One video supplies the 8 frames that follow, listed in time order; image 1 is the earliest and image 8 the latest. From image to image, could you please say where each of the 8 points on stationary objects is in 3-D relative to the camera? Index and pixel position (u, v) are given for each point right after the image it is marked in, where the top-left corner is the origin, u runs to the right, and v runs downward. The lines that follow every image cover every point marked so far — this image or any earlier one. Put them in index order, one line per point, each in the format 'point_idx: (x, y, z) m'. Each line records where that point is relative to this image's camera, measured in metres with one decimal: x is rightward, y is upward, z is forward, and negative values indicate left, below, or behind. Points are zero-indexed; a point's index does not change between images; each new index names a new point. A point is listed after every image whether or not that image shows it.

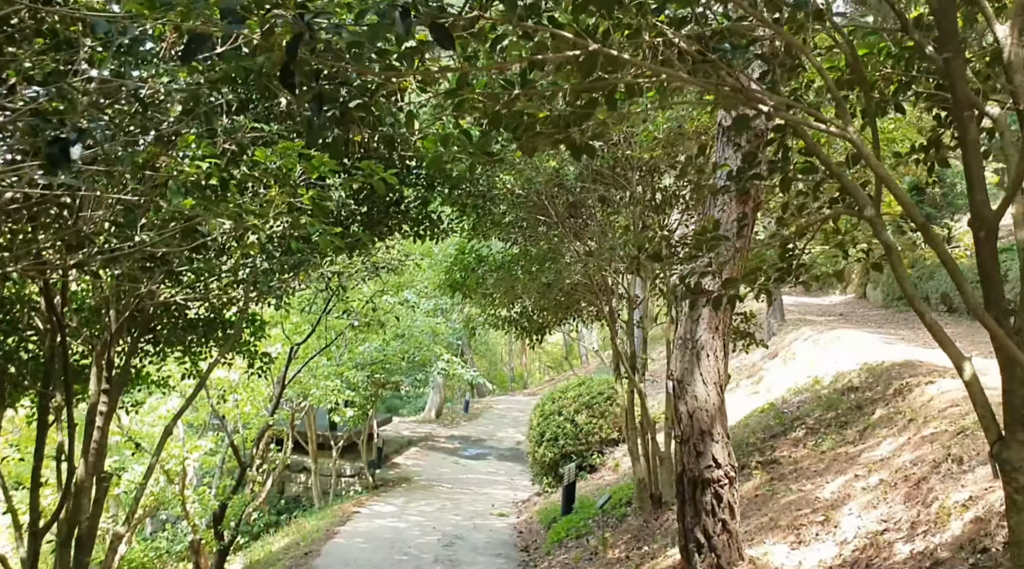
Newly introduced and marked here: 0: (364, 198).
0: (-1.2, +0.8, +6.7) m
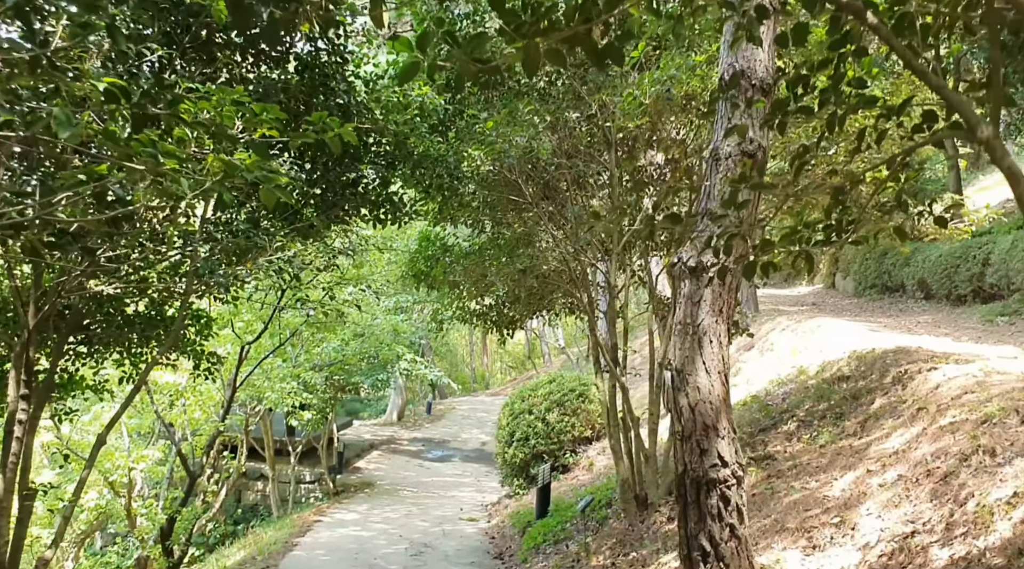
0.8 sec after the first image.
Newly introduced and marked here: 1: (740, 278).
0: (-1.4, +0.9, +6.1) m
1: (+1.2, 0.0, +4.4) m
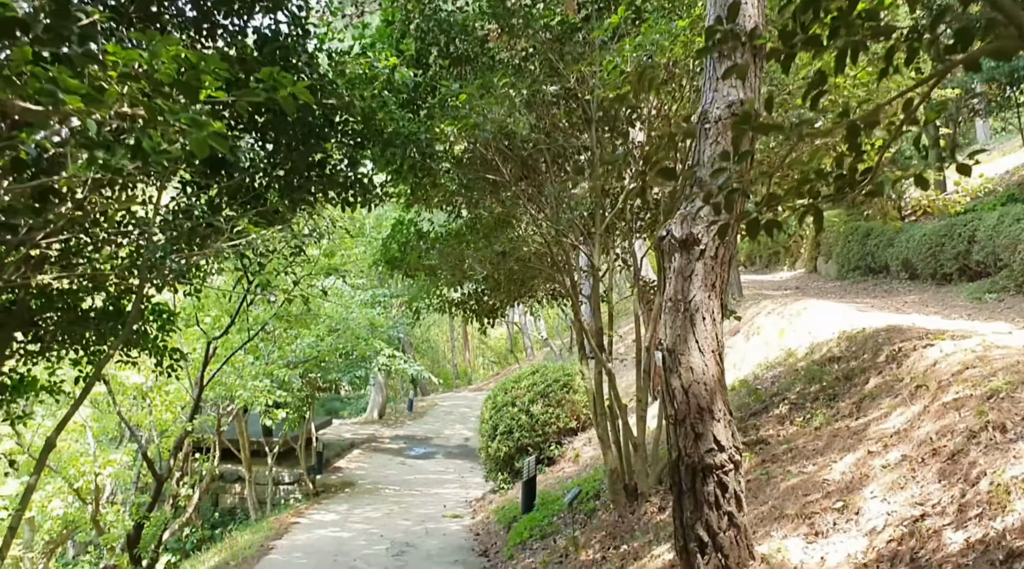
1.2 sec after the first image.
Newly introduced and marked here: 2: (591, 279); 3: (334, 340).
0: (-1.6, +0.9, +5.7) m
1: (+1.1, +0.2, +4.2) m
2: (+0.6, 0.0, +6.8) m
3: (-2.4, -0.7, +11.3) m
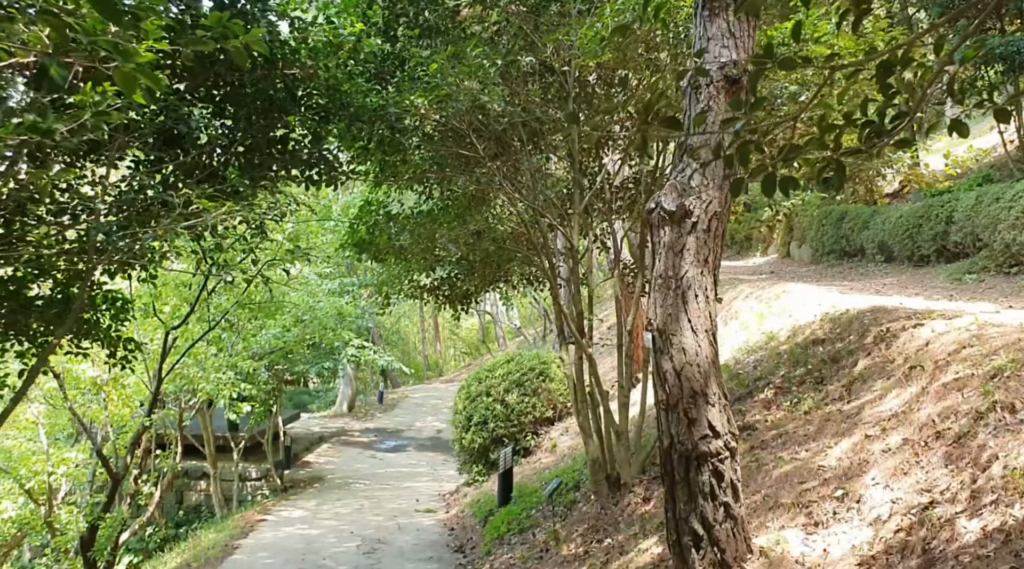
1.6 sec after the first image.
0: (-1.8, +1.0, +5.3) m
1: (+1.0, +0.3, +3.9) m
2: (+0.4, +0.2, +6.5) m
3: (-2.7, -0.6, +10.9) m
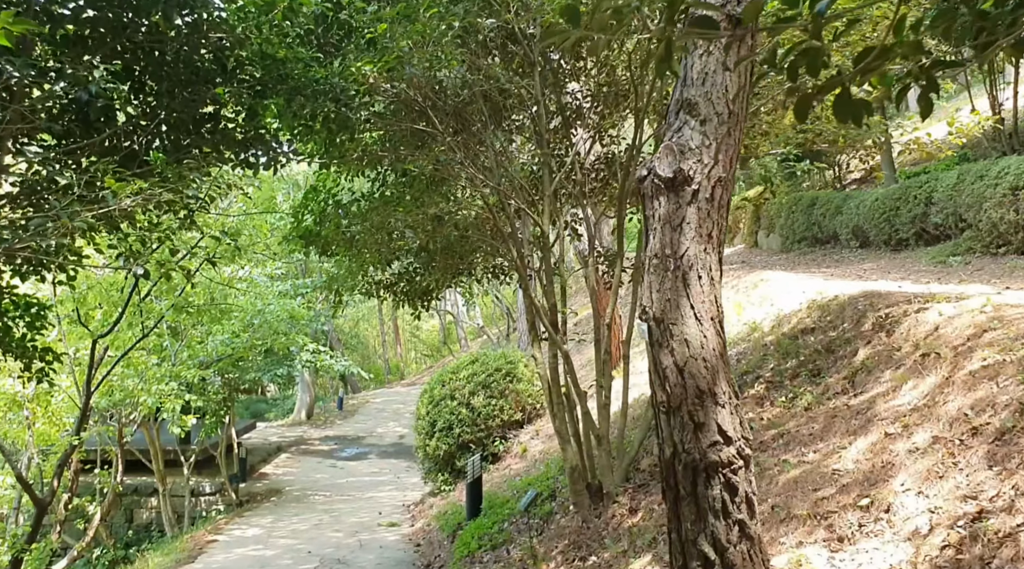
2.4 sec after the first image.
0: (-2.0, +1.0, +4.6) m
1: (+0.9, +0.4, +3.3) m
2: (+0.2, +0.3, +5.9) m
3: (-3.2, -0.6, +10.1) m
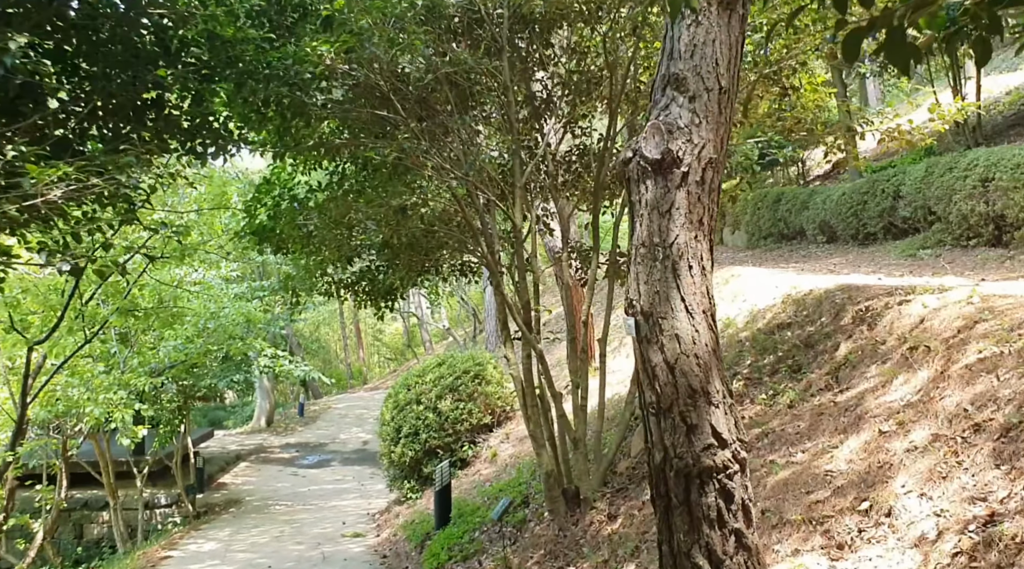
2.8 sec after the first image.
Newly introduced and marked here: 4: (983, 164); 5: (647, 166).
0: (-2.1, +1.0, +4.3) m
1: (+0.8, +0.4, +3.1) m
2: (0.0, +0.3, +5.7) m
3: (-3.5, -0.6, +9.7) m
4: (+4.6, +1.2, +8.2) m
5: (+0.5, +0.4, +3.0) m
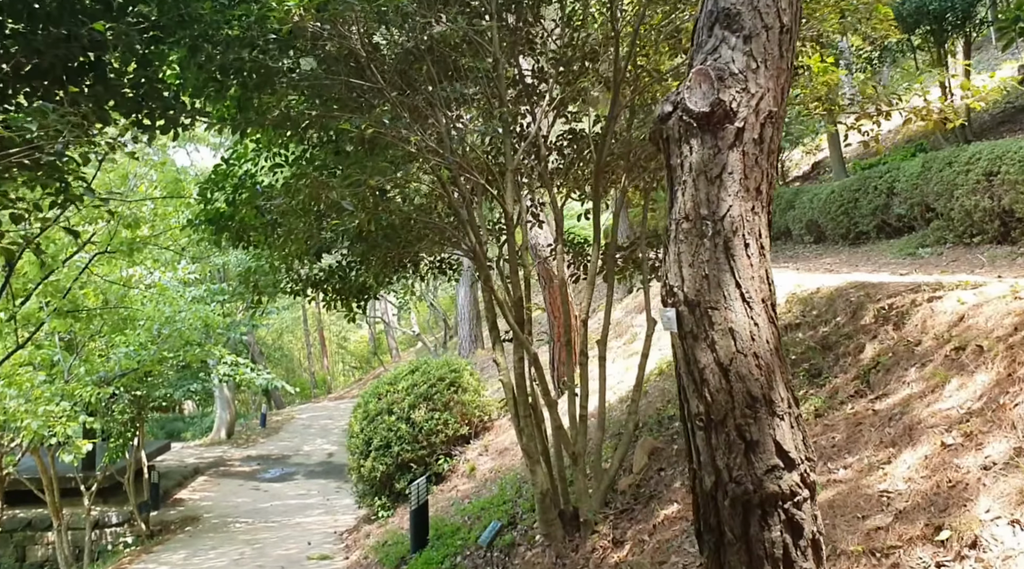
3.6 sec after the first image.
0: (-2.2, +1.1, +3.6) m
1: (+0.8, +0.5, +2.5) m
2: (-0.1, +0.3, +5.1) m
3: (-3.8, -0.7, +8.9) m
4: (+4.4, +1.2, +7.8) m
5: (+0.5, +0.5, +2.4) m
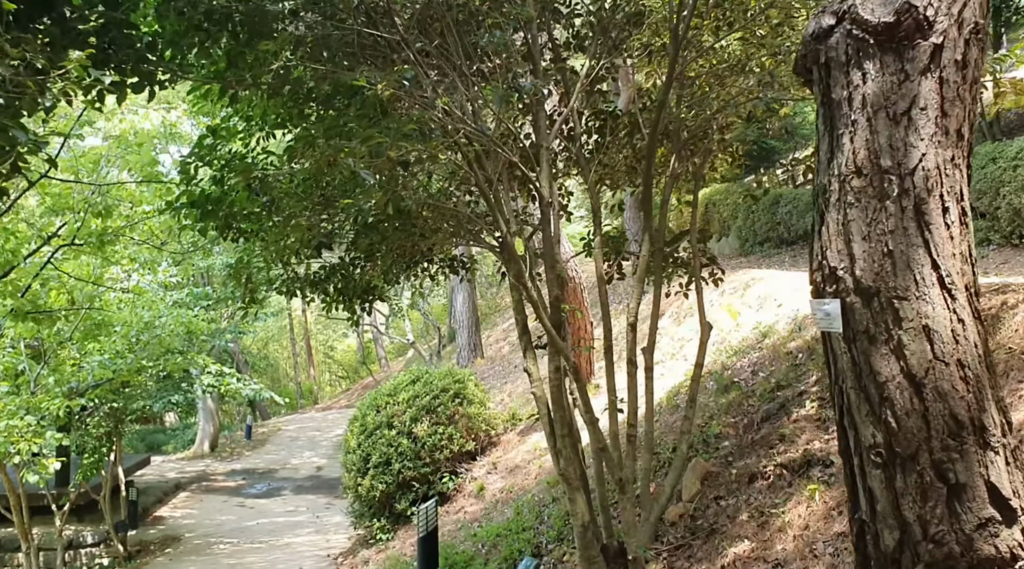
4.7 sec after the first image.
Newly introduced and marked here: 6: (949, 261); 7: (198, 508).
0: (-2.0, +1.1, +2.9) m
1: (+1.0, +0.5, +1.8) m
2: (+0.1, +0.3, +4.4) m
3: (-3.7, -0.7, +8.2) m
4: (+4.6, +1.2, +7.2) m
5: (+0.7, +0.5, +1.8) m
6: (+0.9, 0.0, +1.7) m
7: (-5.5, -3.9, +14.5) m
